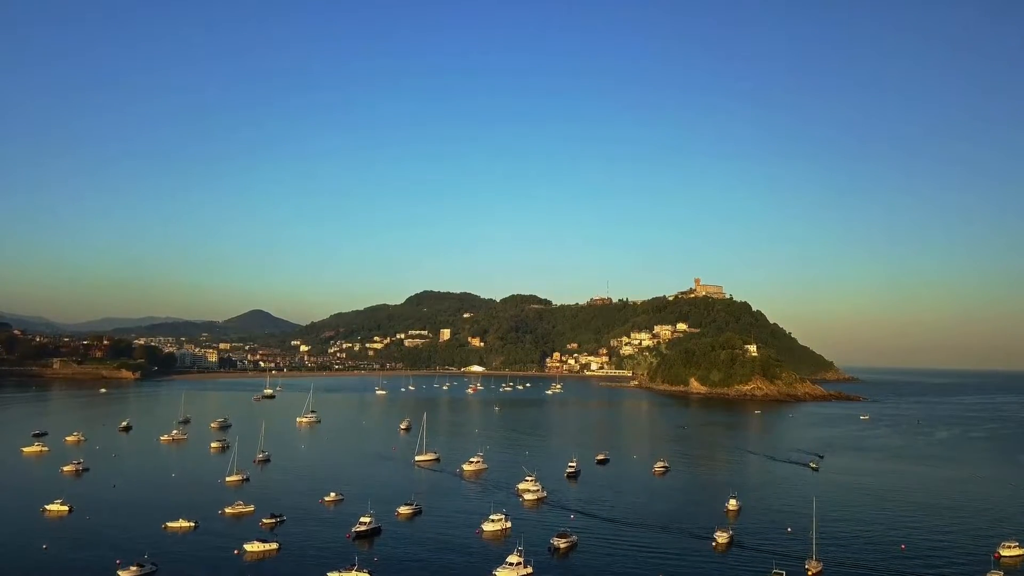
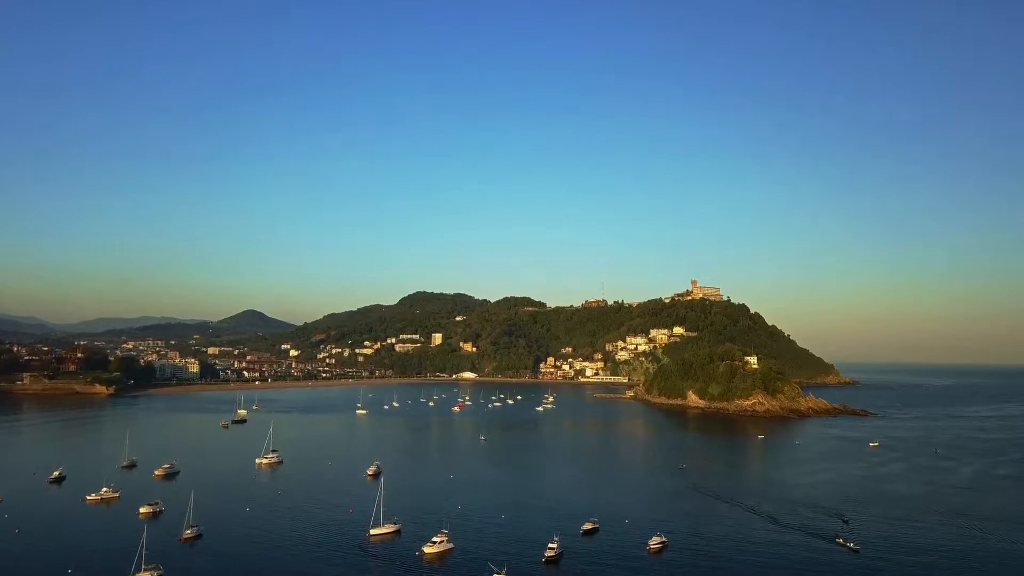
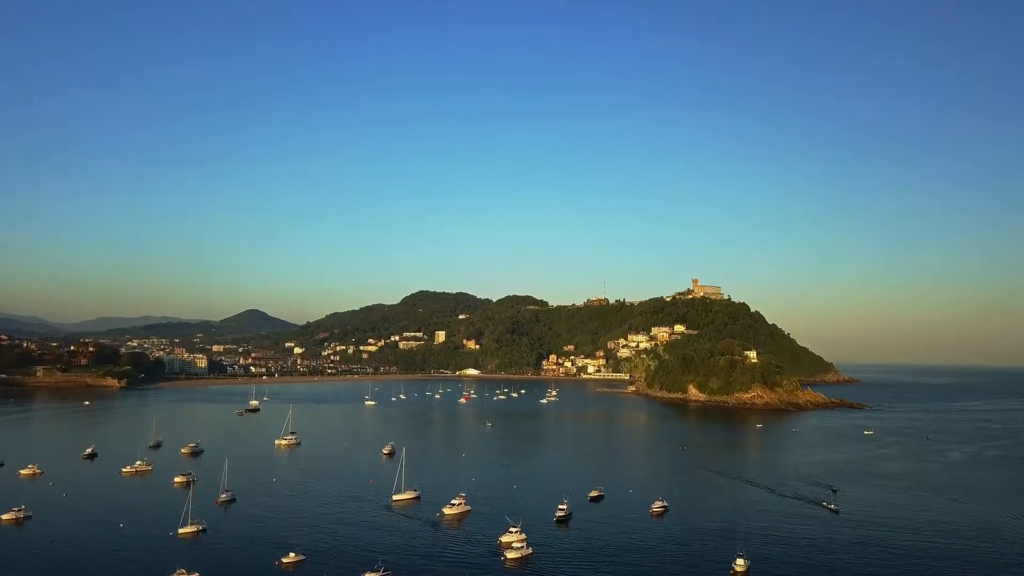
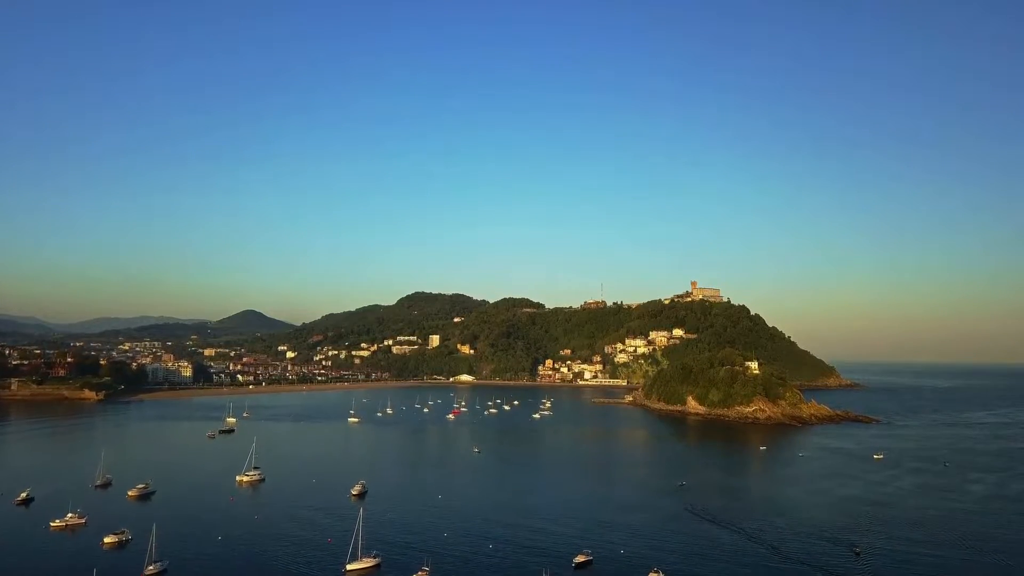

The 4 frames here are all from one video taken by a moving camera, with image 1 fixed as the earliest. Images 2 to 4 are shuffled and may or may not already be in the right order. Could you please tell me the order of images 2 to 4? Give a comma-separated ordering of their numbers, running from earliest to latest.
3, 2, 4
